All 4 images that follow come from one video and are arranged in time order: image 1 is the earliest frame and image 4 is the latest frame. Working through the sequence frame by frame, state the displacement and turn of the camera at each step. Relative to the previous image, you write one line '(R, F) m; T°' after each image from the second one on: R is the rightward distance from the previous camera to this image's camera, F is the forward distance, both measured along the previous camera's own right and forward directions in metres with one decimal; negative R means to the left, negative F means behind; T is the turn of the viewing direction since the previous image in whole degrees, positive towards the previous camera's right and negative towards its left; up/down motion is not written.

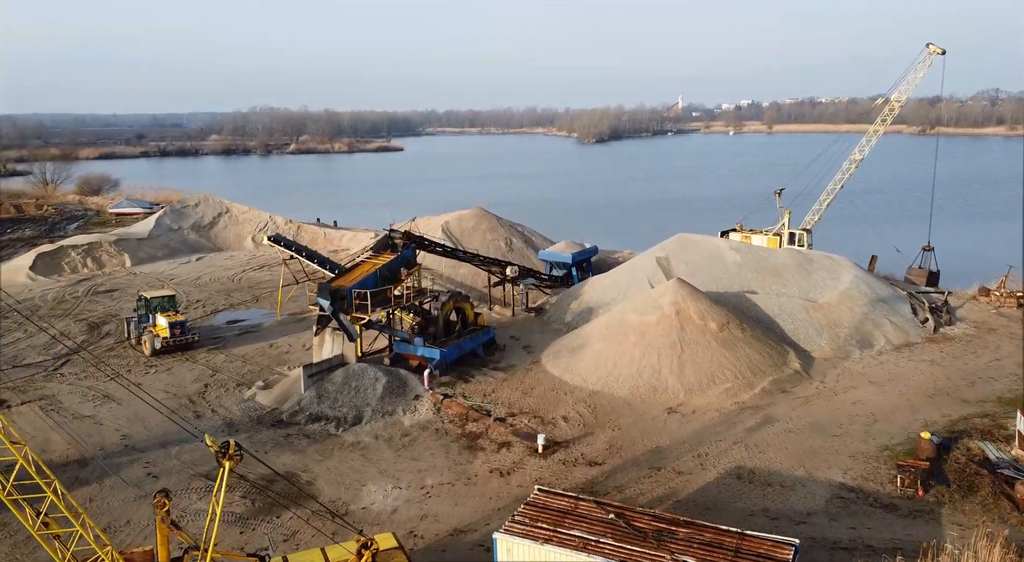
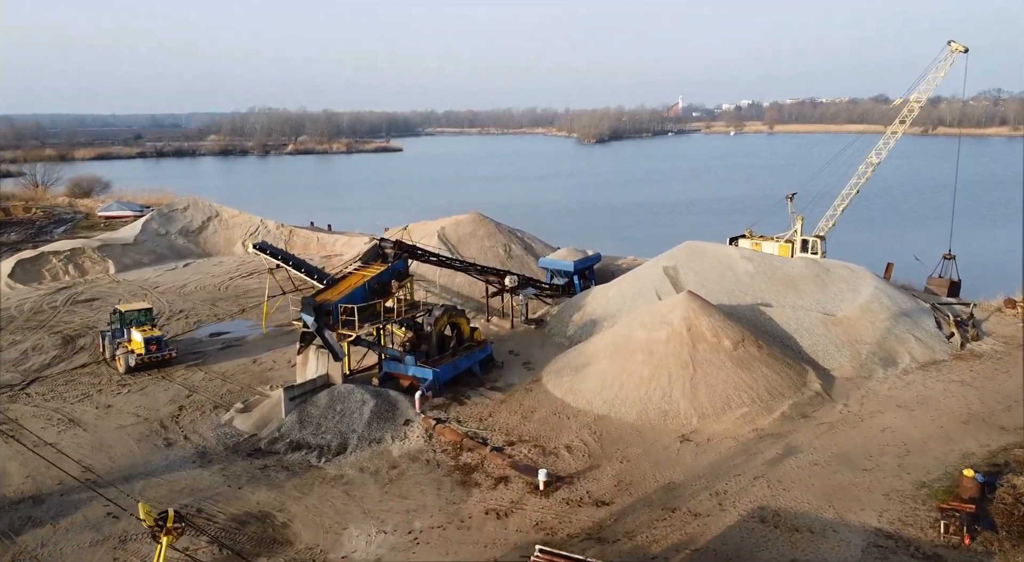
(0.0, +0.9) m; 0°
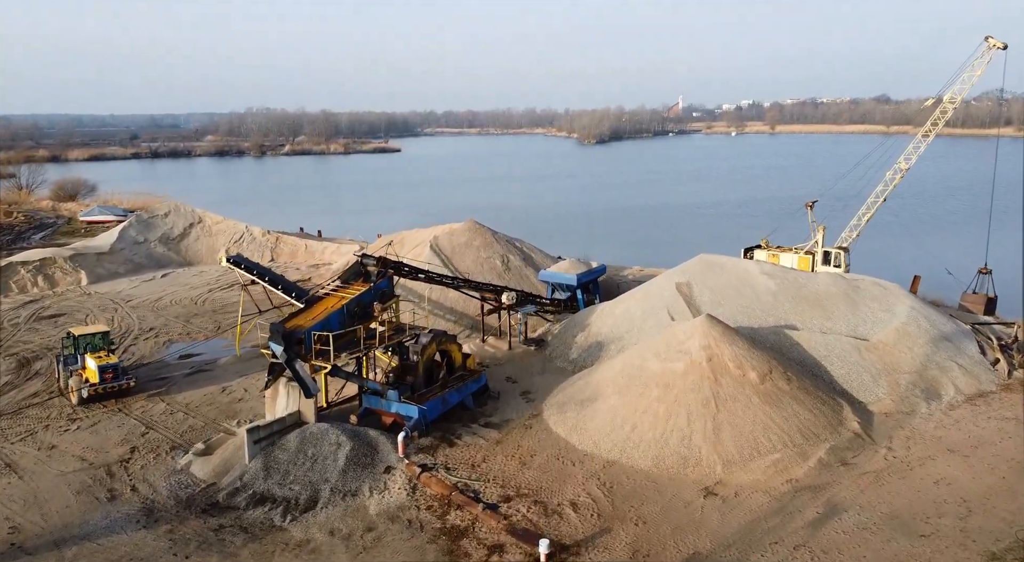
(0.0, +1.3) m; 0°
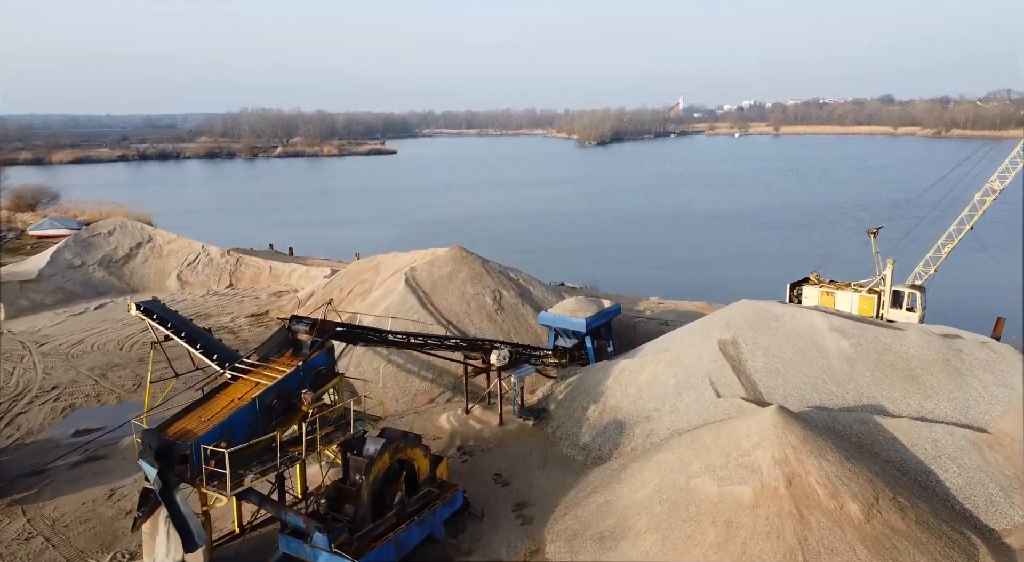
(+0.1, +3.2) m; 0°
